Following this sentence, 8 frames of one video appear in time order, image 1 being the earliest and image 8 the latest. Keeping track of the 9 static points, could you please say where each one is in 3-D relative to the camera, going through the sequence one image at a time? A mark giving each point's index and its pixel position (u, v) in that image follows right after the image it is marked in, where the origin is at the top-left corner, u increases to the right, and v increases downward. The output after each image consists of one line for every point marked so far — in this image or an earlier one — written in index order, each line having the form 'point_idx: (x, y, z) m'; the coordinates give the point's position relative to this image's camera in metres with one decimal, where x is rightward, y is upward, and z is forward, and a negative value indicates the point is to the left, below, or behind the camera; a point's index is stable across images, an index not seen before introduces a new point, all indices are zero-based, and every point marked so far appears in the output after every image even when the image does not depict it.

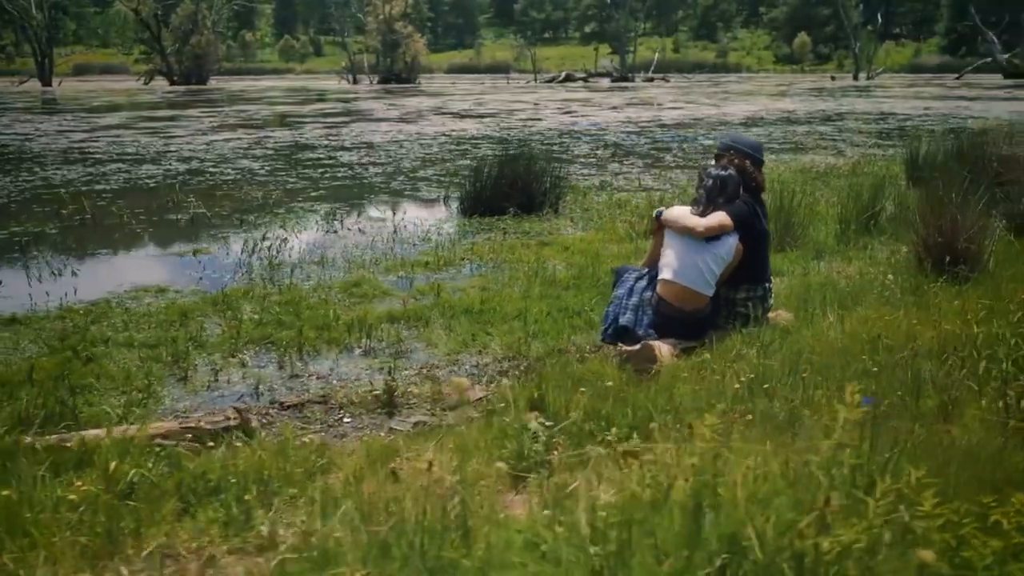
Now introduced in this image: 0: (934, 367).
0: (+1.4, -0.3, +3.5) m
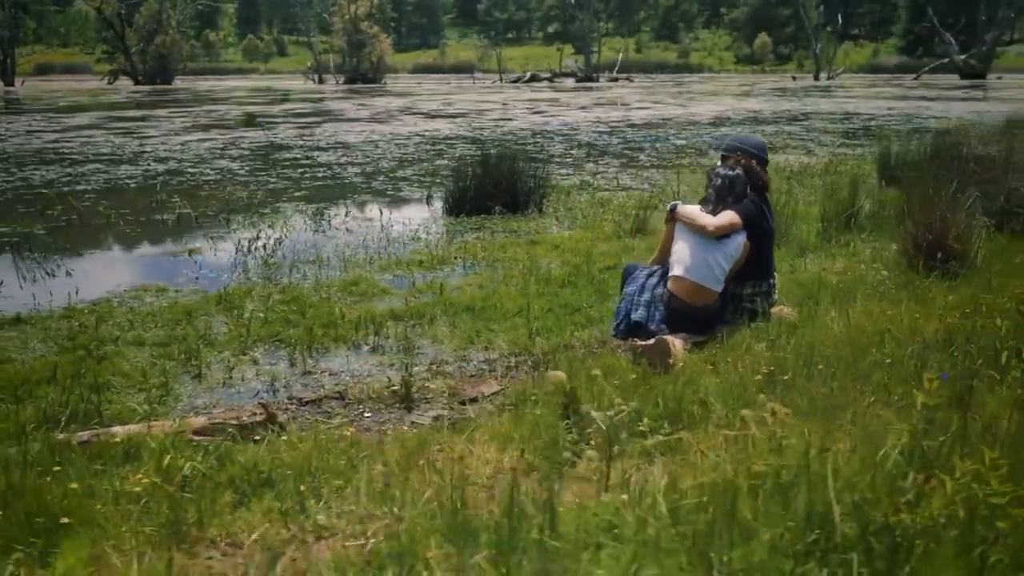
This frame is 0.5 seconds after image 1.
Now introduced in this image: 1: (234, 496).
0: (+1.6, -0.3, +3.7) m
1: (-0.8, -0.6, +3.1) m
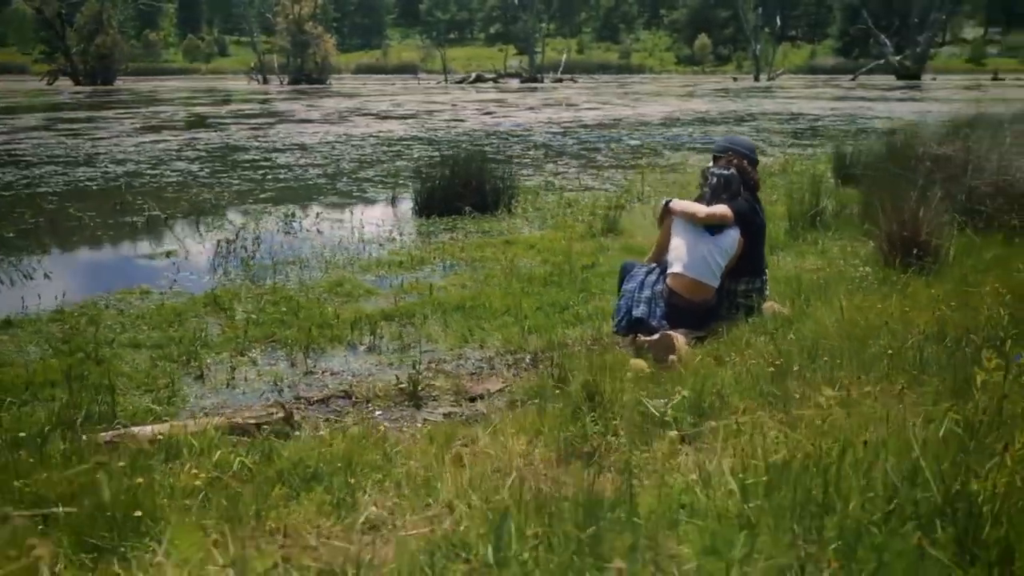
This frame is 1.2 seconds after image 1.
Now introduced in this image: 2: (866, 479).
0: (+1.6, -0.2, +3.9) m
1: (-0.7, -0.6, +3.2) m
2: (+0.8, -0.4, +2.6) m
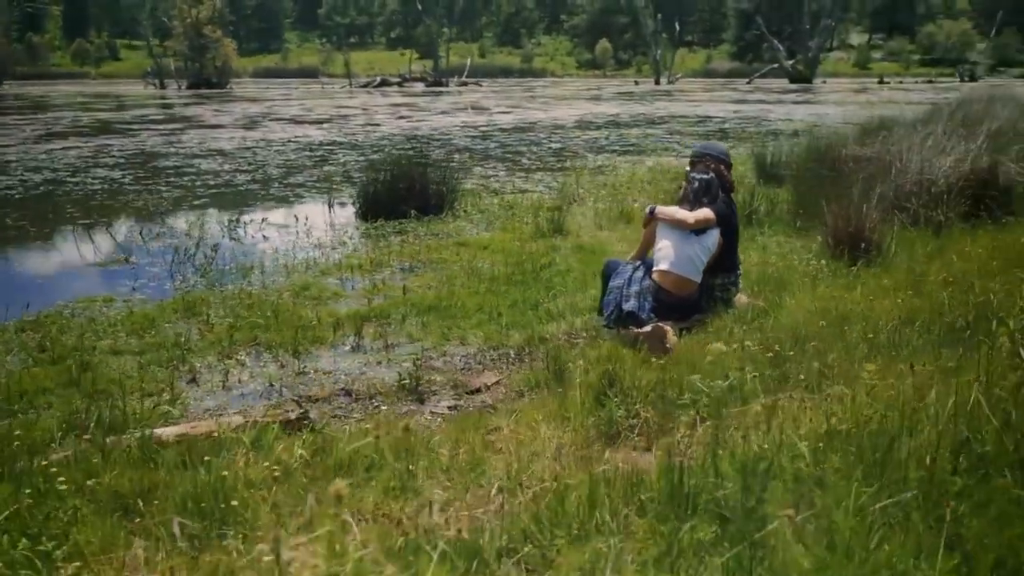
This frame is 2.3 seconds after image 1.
0: (+1.7, -0.2, +4.3) m
1: (-0.6, -0.6, +3.4) m
2: (+1.0, -0.3, +2.9) m
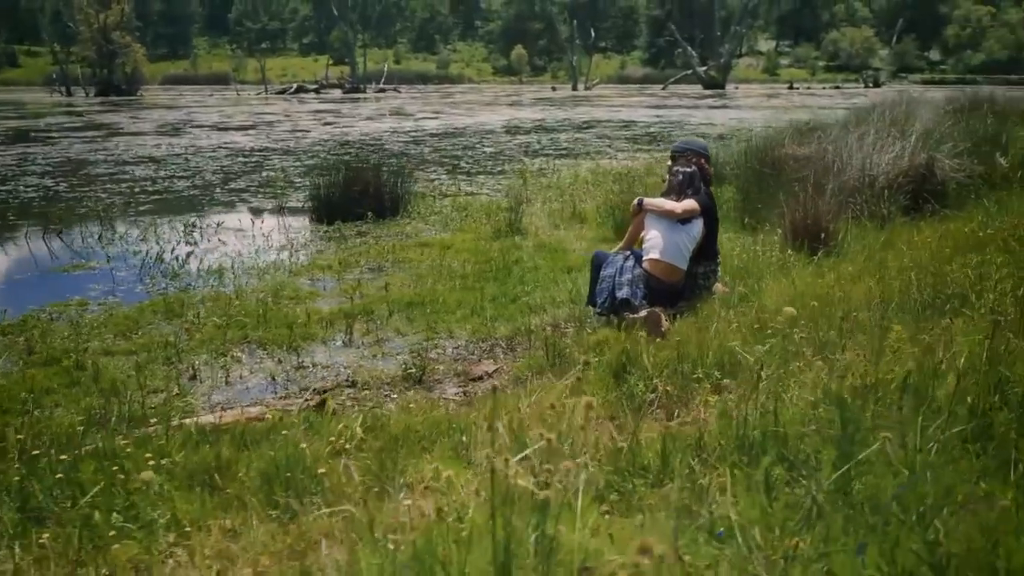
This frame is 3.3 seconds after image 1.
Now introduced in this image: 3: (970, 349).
0: (+1.8, -0.1, +4.7) m
1: (-0.4, -0.6, +3.6) m
2: (+1.2, -0.3, +3.3) m
3: (+1.5, -0.2, +3.4) m
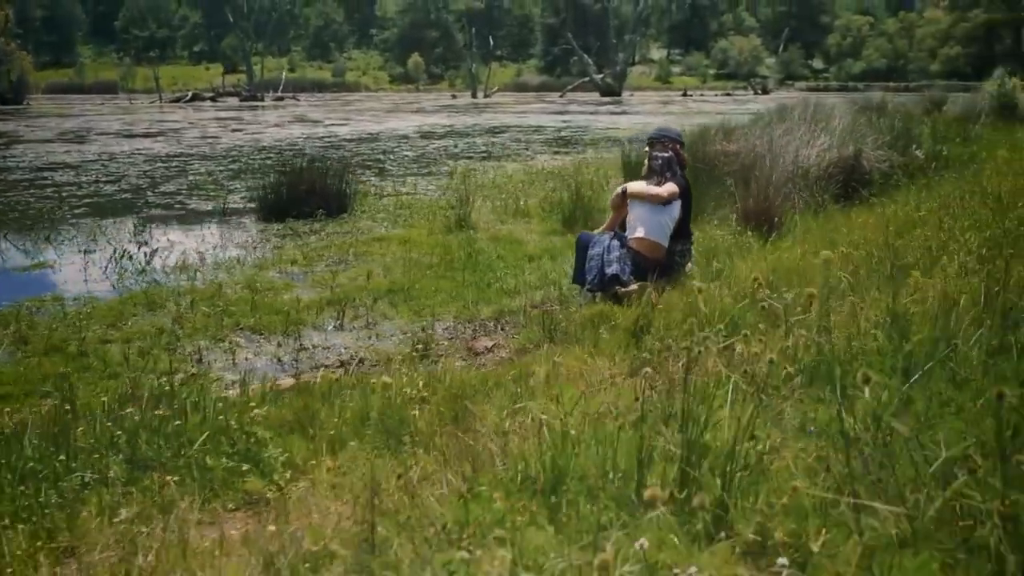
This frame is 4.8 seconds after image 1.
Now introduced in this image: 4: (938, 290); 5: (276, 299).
0: (+1.8, +0.1, +5.2) m
1: (-0.2, -0.4, +3.9) m
2: (+1.4, -0.1, +3.8) m
3: (+1.7, 0.0, +3.9) m
4: (+1.6, 0.0, +3.9) m
5: (-1.7, -0.1, +7.4) m
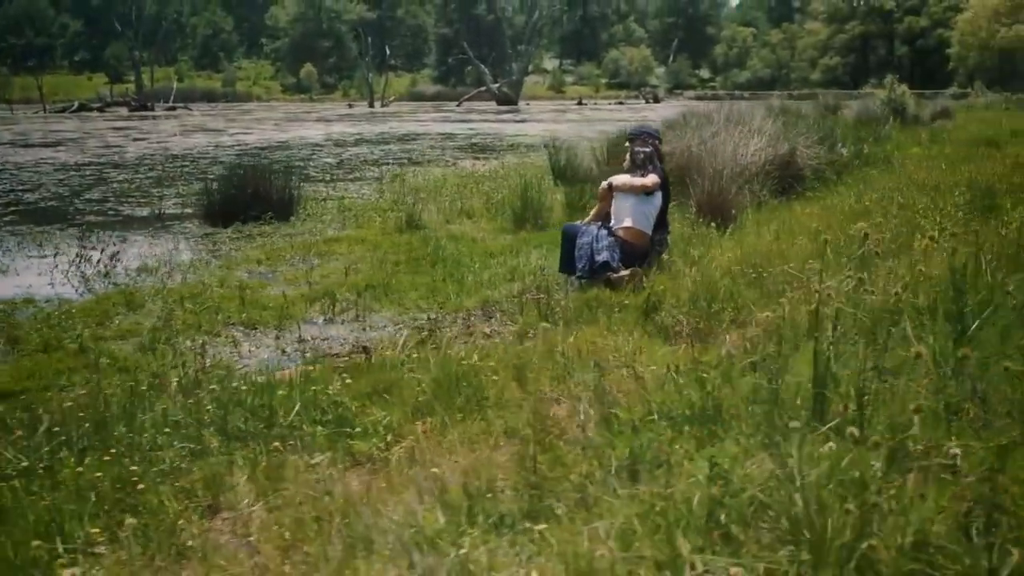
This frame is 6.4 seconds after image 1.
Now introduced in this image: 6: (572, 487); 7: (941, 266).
0: (+1.9, +0.2, +5.7) m
1: (0.0, -0.3, +4.2) m
2: (+1.6, 0.0, +4.2) m
3: (+1.9, +0.1, +4.3) m
4: (+1.8, +0.1, +4.4) m
5: (-1.9, -0.1, +7.5) m
6: (+0.1, -0.5, +2.5) m
7: (+1.8, +0.1, +4.2) m
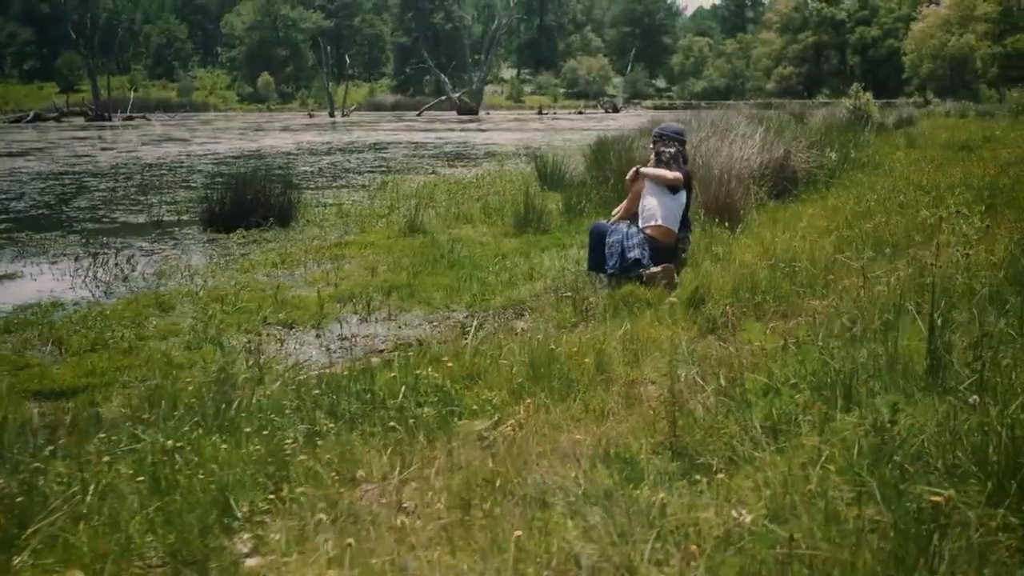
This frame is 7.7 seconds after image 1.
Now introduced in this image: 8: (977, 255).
0: (+2.1, +0.2, +6.0) m
1: (+0.3, -0.3, +4.4) m
2: (+2.0, +0.1, +4.5) m
3: (+2.2, +0.2, +4.7) m
4: (+2.1, +0.2, +4.7) m
5: (-1.7, -0.1, +7.7) m
6: (+0.5, -0.4, +2.7) m
7: (+2.1, +0.1, +4.5) m
8: (+2.1, +0.1, +4.6) m
